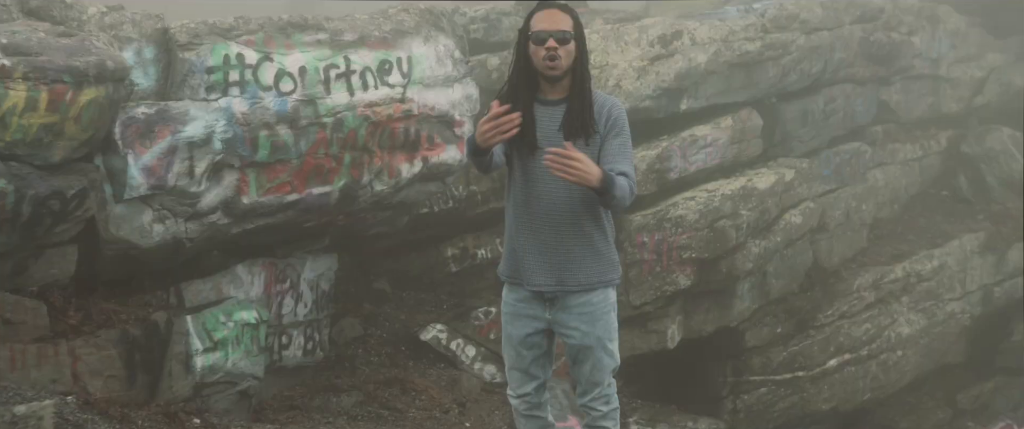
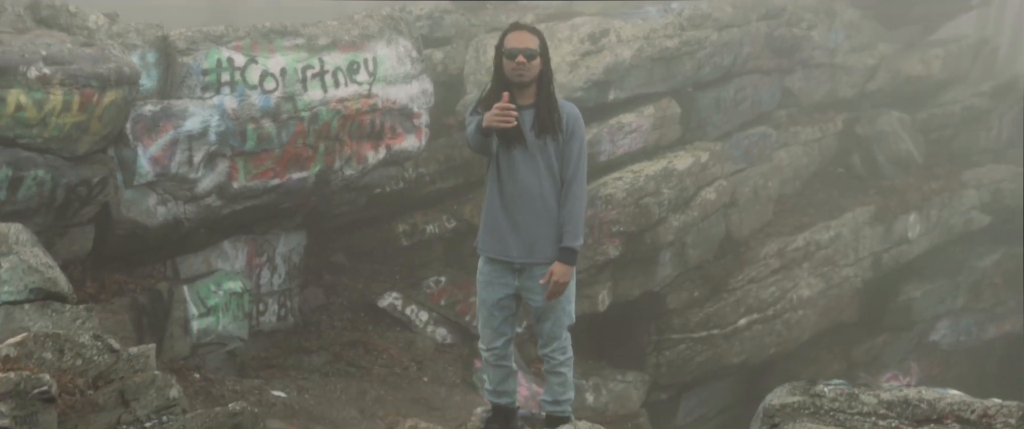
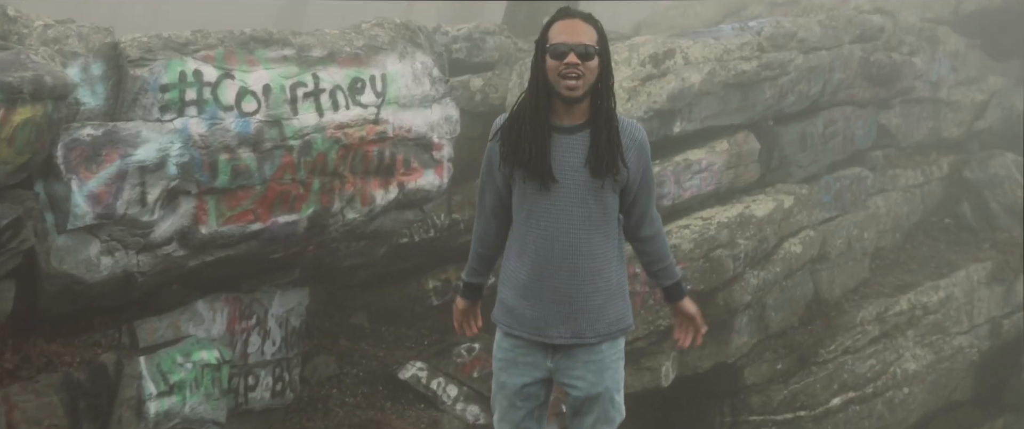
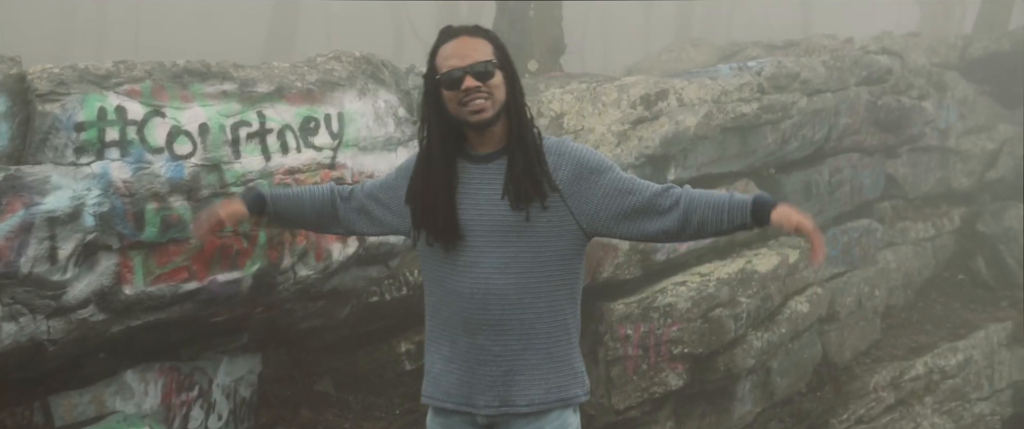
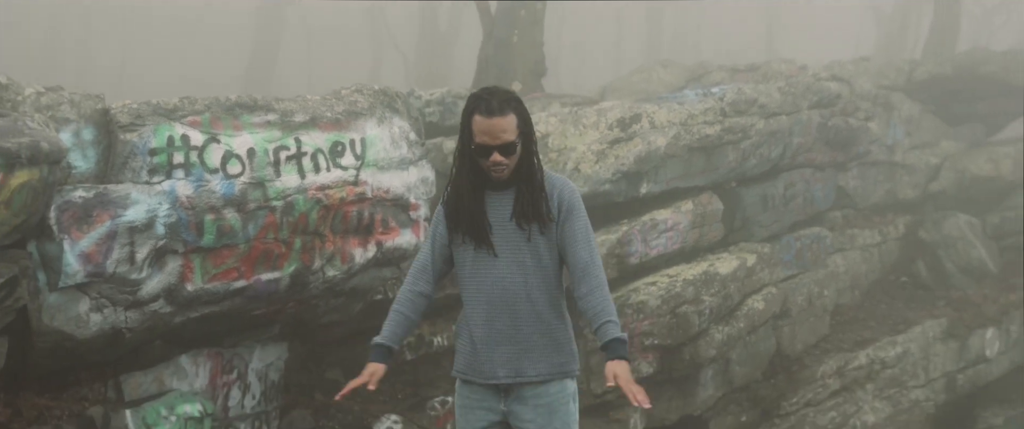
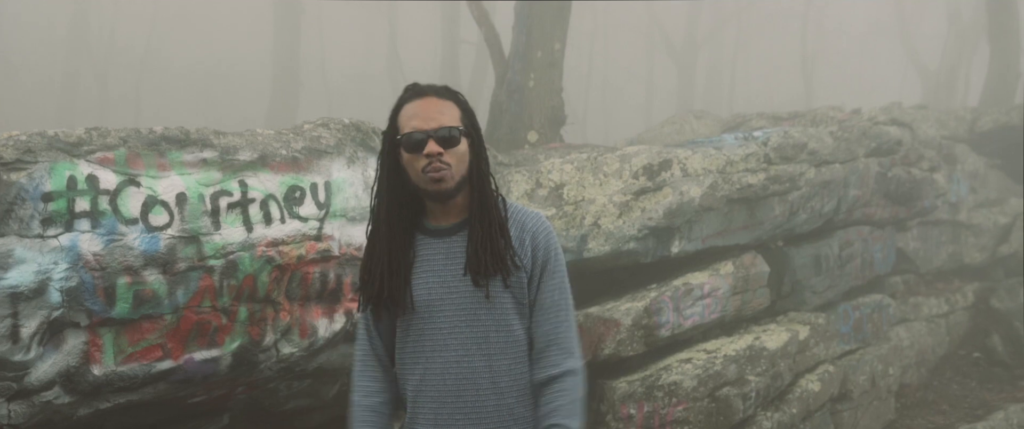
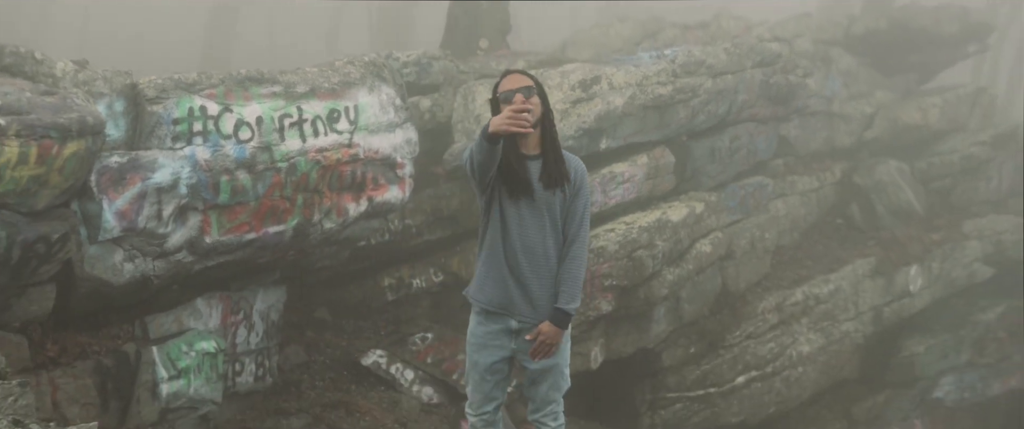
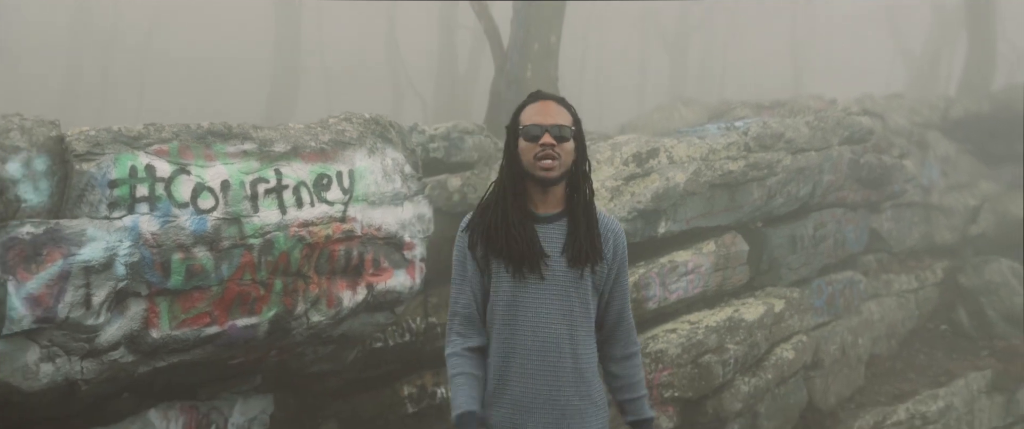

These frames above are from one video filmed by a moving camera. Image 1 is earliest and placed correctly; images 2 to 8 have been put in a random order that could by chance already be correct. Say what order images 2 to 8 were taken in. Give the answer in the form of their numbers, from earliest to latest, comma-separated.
3, 4, 6, 8, 5, 7, 2
